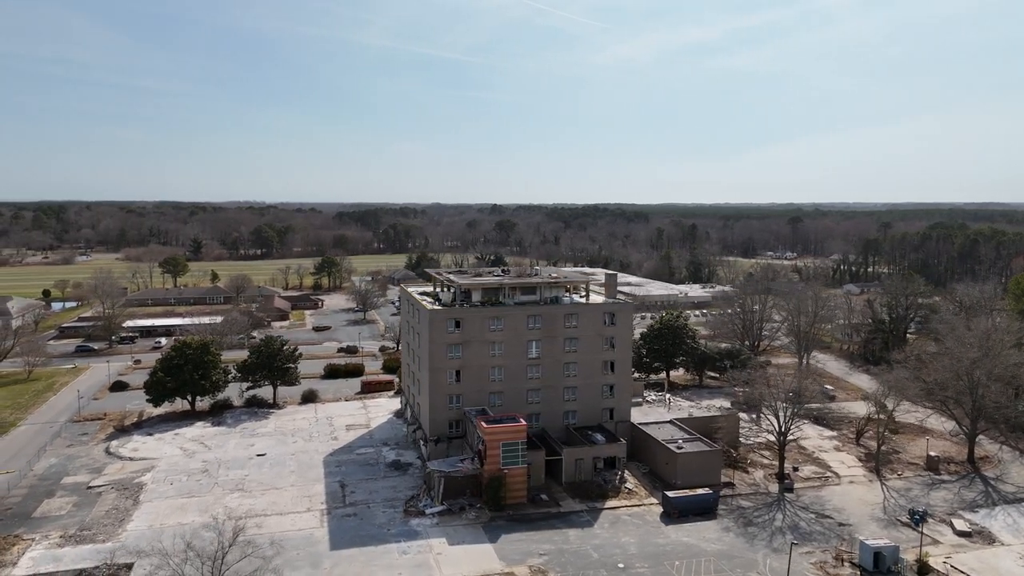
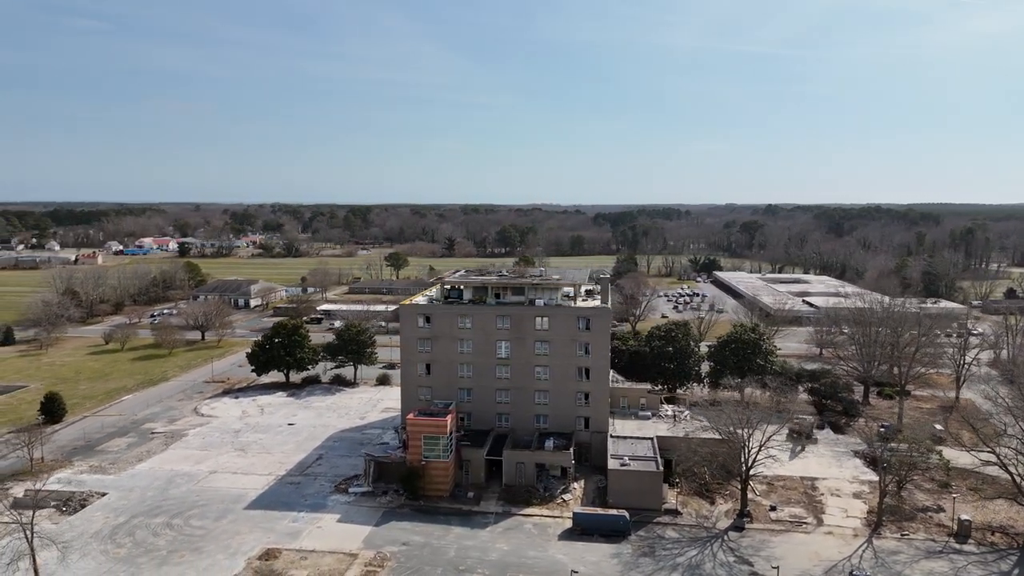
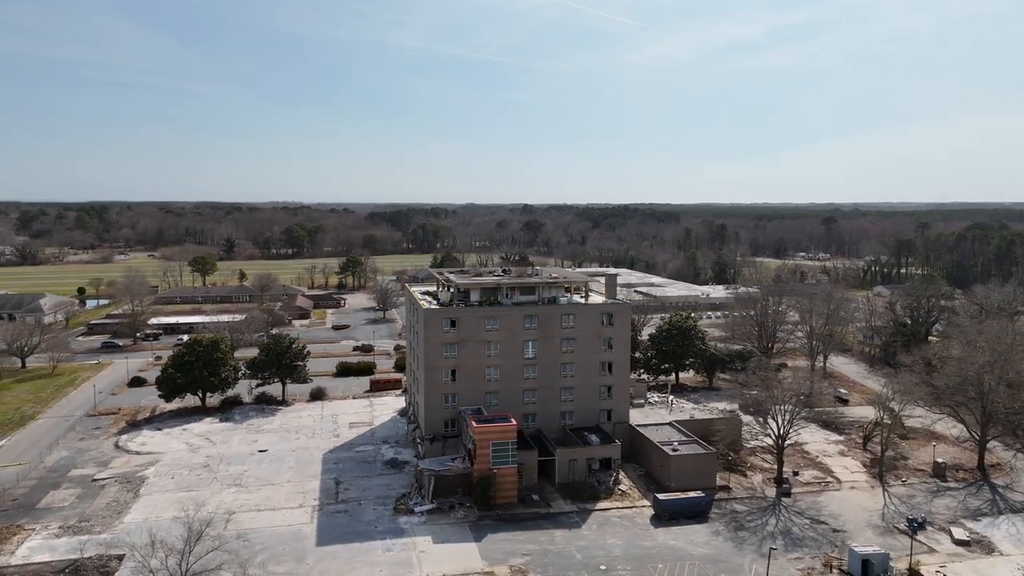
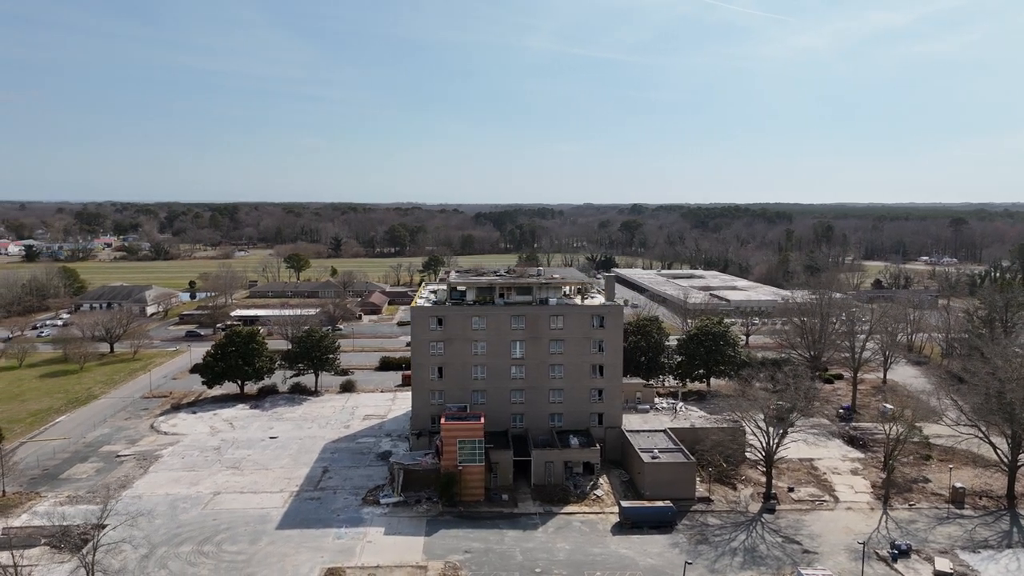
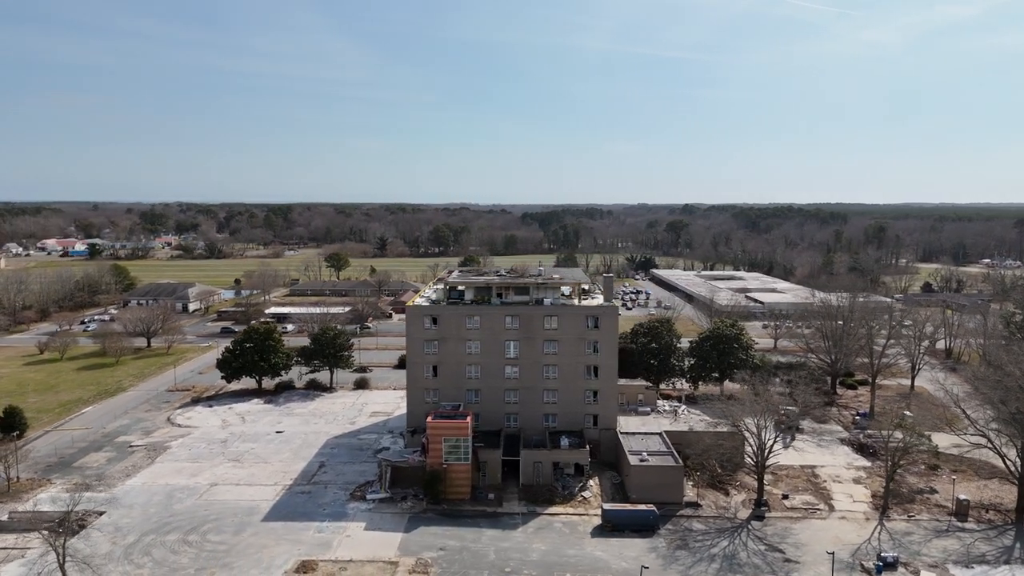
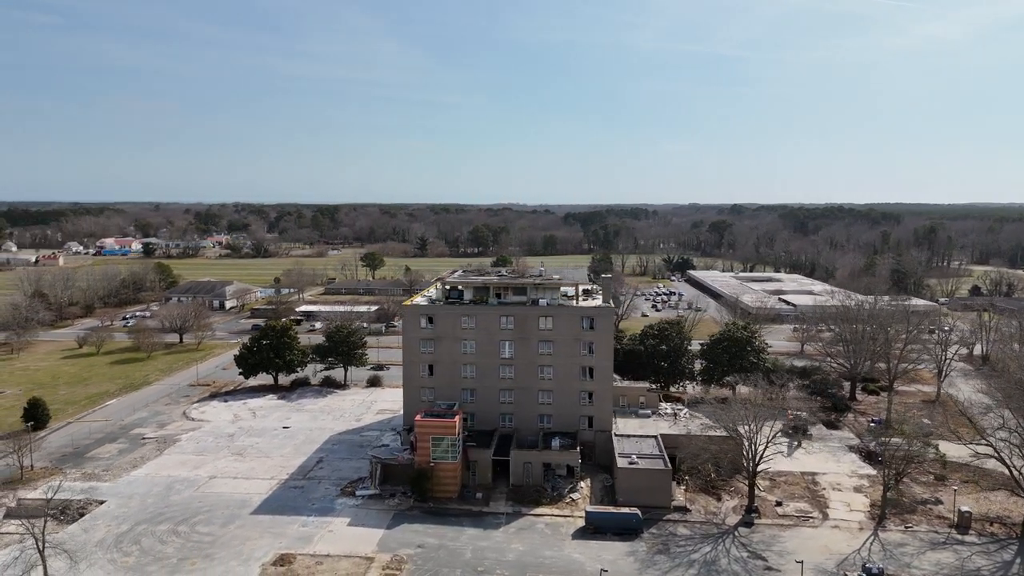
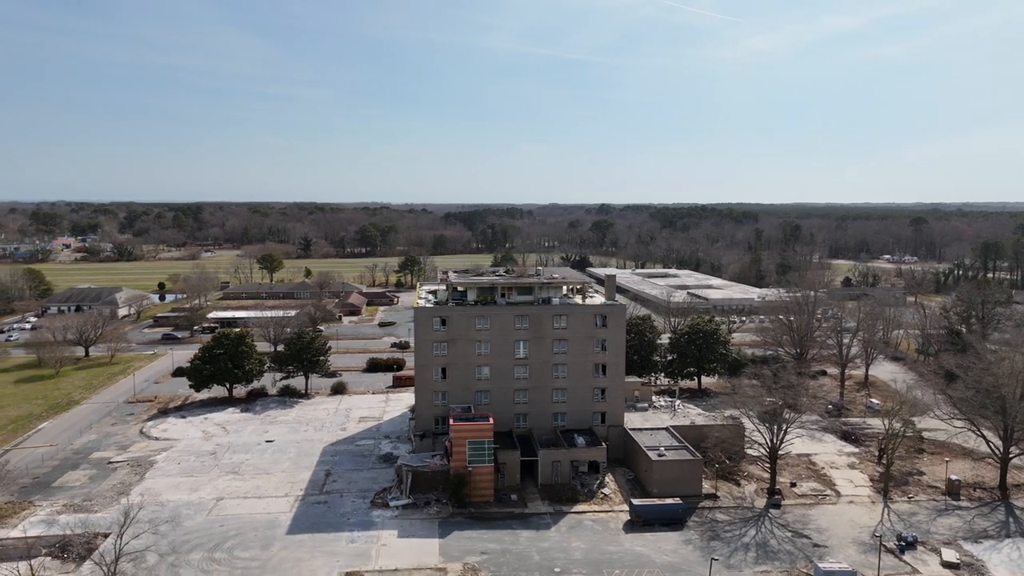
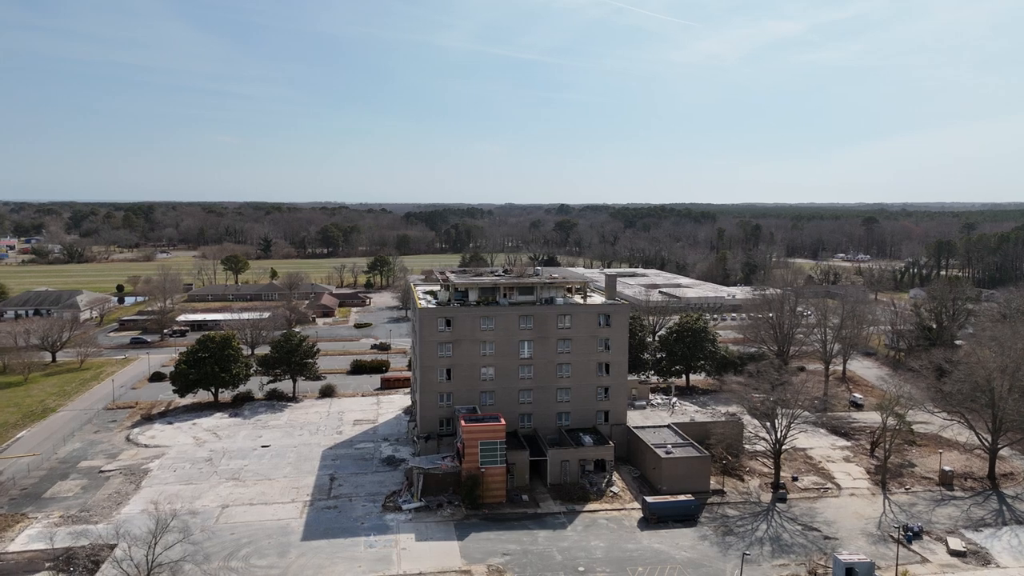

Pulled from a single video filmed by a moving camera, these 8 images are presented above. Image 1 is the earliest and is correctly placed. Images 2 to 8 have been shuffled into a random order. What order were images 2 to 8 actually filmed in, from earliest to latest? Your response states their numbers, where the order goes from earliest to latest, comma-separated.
3, 8, 7, 4, 5, 6, 2
